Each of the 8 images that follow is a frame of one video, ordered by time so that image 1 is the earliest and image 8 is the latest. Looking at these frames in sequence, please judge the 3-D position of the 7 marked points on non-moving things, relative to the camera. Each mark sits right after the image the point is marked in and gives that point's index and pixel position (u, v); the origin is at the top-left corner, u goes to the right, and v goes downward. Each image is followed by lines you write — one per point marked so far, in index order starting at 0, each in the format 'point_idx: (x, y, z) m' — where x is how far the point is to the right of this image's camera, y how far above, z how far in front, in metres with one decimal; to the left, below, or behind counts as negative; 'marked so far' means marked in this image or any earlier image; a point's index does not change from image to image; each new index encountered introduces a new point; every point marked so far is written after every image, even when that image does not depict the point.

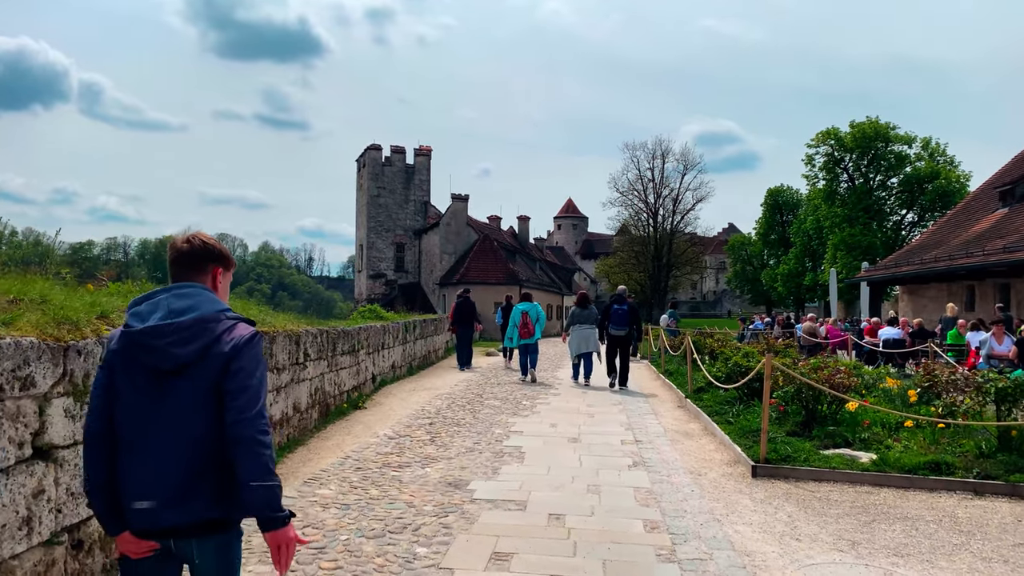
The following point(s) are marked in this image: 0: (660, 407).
0: (+2.4, -1.9, +11.4) m
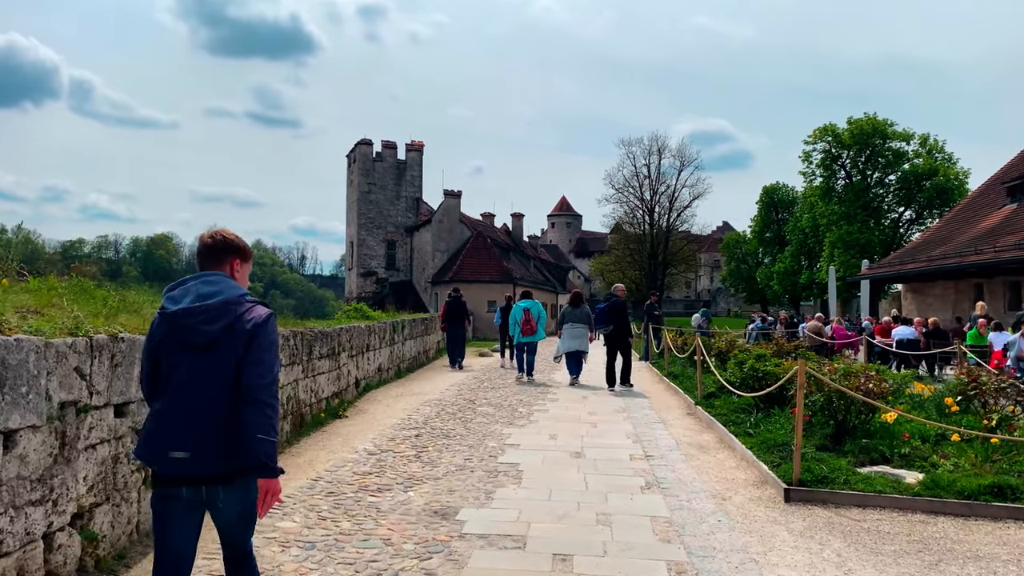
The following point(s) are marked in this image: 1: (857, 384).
0: (+2.3, -1.9, +10.5) m
1: (+3.9, -1.1, +8.0) m
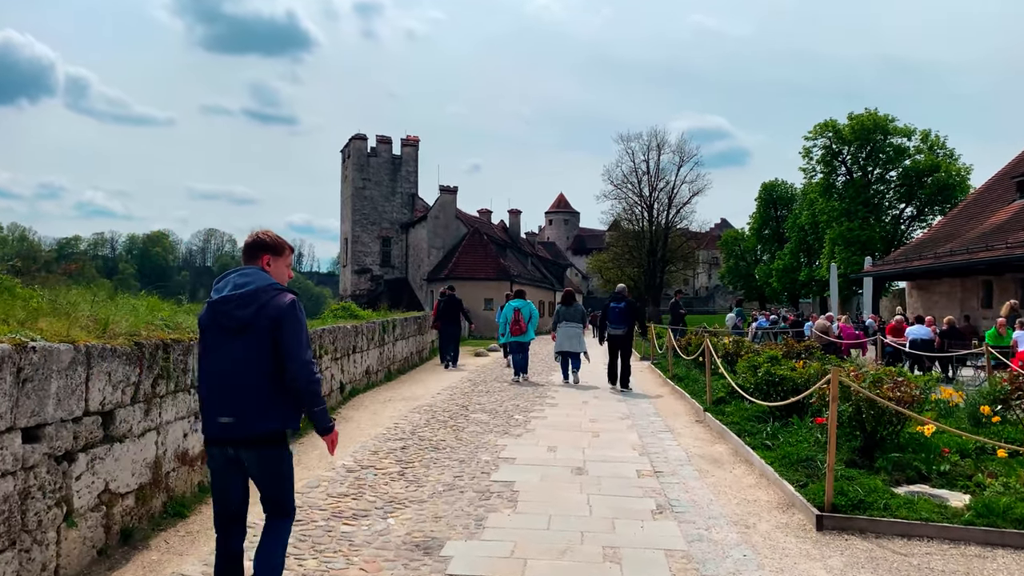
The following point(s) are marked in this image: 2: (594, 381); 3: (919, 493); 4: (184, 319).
0: (+2.2, -1.9, +9.8) m
1: (+3.8, -1.0, +7.2) m
2: (+2.2, -2.4, +18.7) m
3: (+3.4, -1.7, +5.9) m
4: (-2.8, -0.3, +6.0) m
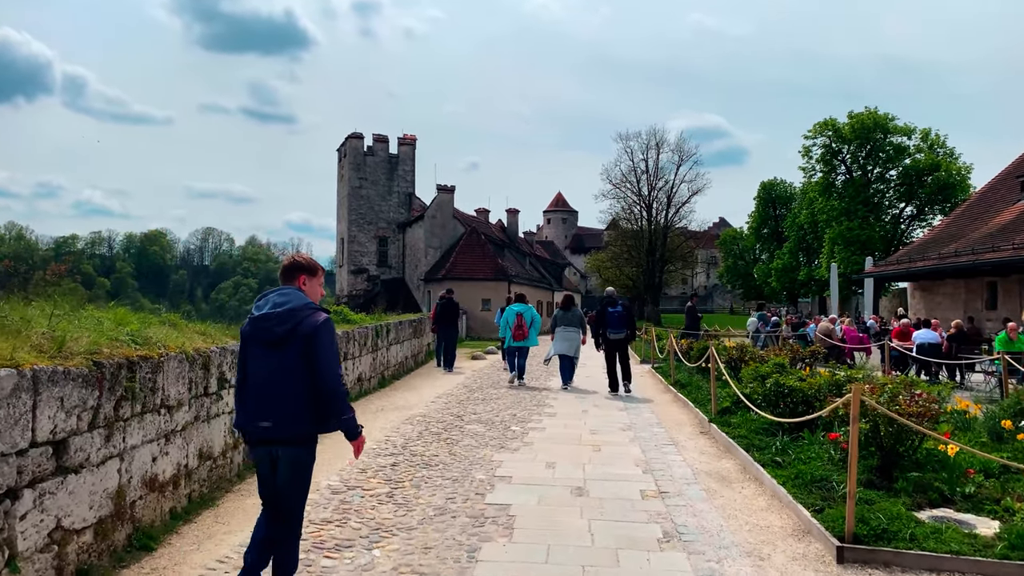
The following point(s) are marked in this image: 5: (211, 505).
0: (+2.2, -1.9, +9.4) m
1: (+3.8, -1.1, +6.8) m
2: (+2.1, -2.5, +18.4) m
3: (+3.4, -1.8, +5.5) m
4: (-2.8, -0.4, +5.6) m
5: (-2.5, -1.8, +5.8) m
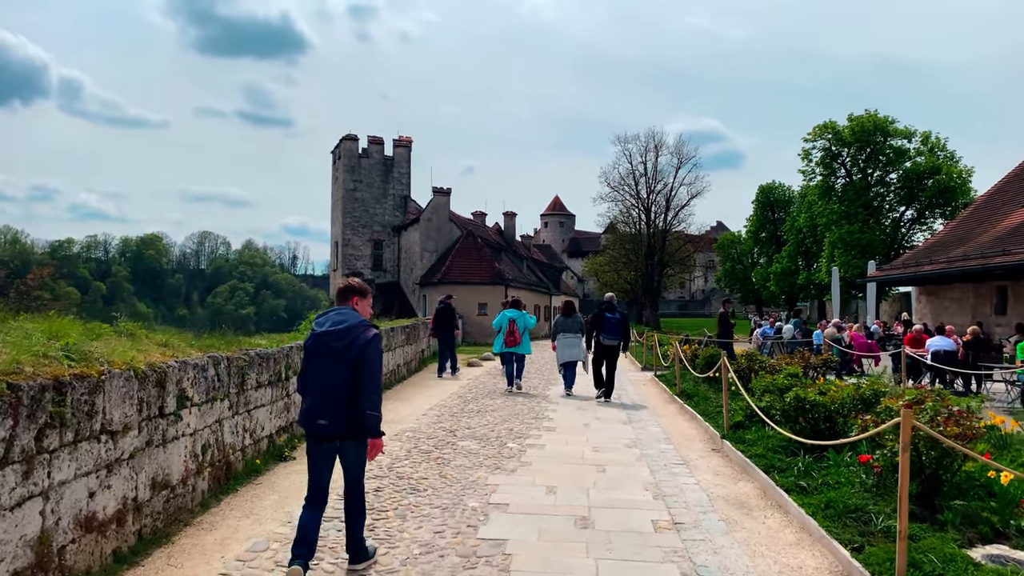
0: (+2.2, -2.0, +8.7) m
1: (+3.8, -1.2, +6.1) m
2: (+2.0, -2.6, +17.6) m
3: (+3.3, -1.8, +4.8) m
4: (-2.9, -0.4, +4.9) m
5: (-2.5, -1.8, +5.1) m
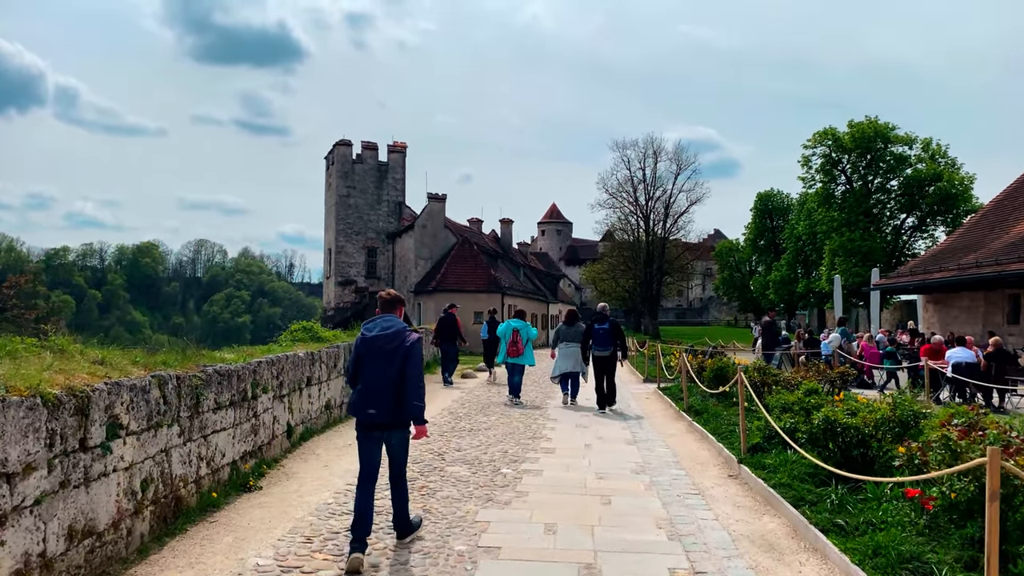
0: (+2.1, -2.1, +7.8) m
1: (+3.7, -1.2, +5.3) m
2: (+1.9, -2.8, +16.8) m
3: (+3.3, -1.9, +3.9) m
4: (-2.9, -0.4, +4.0) m
5: (-2.5, -1.9, +4.2) m
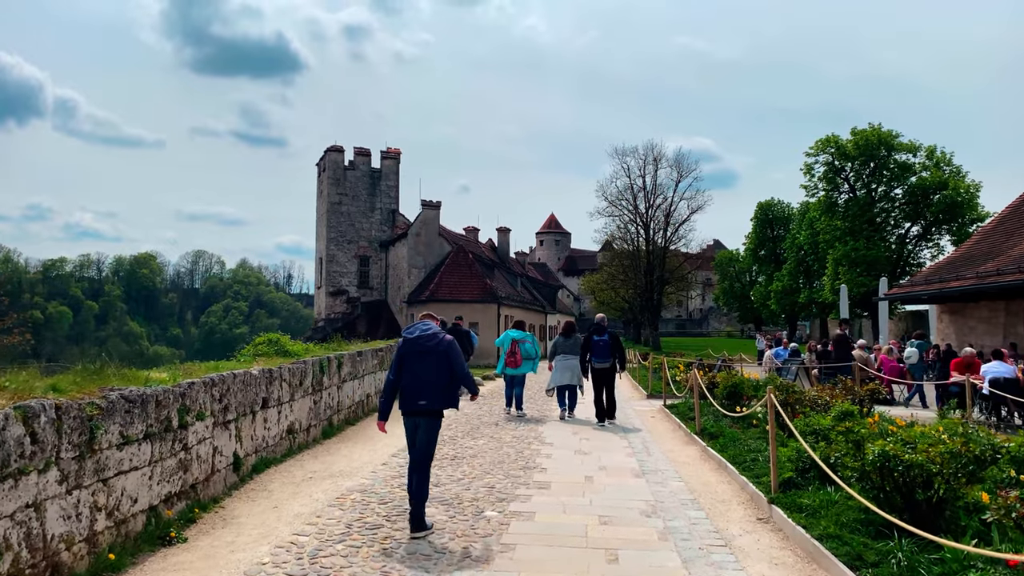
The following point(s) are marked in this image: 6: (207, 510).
0: (+2.0, -2.1, +6.5) m
1: (+3.6, -1.3, +4.0) m
2: (+1.8, -3.0, +15.4) m
3: (+3.2, -1.9, +2.6) m
4: (-3.0, -0.4, +2.7) m
5: (-2.7, -1.9, +2.9) m
6: (-2.8, -2.0, +6.4) m
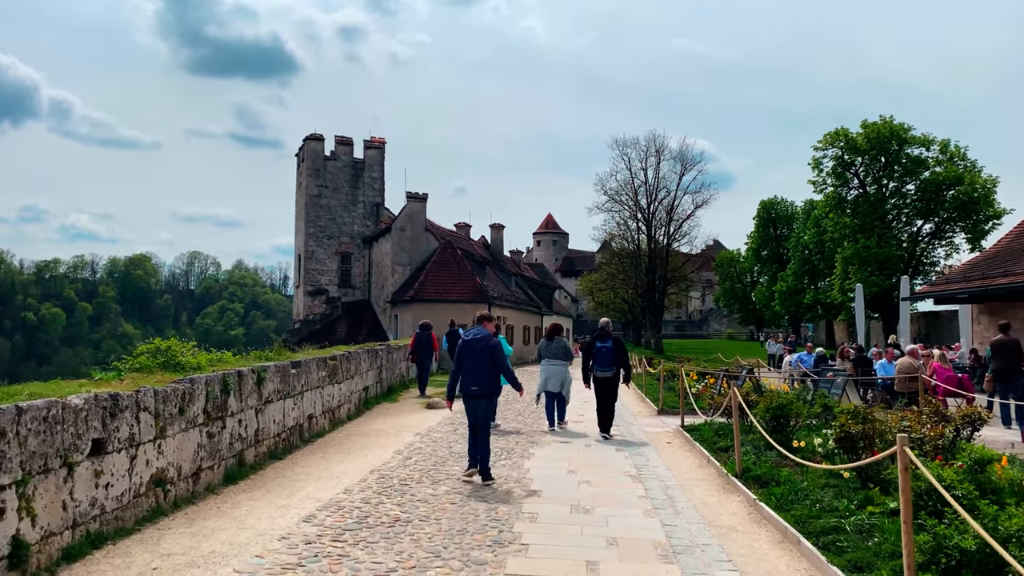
0: (+1.7, -2.0, +3.6) m
1: (+3.3, -1.1, +1.1) m
2: (+1.5, -2.9, +12.6) m
3: (+2.9, -1.7, -0.2) m
4: (-3.3, -0.3, -0.2) m
5: (-2.9, -1.7, 0.0) m
6: (-3.1, -1.9, +3.6) m
